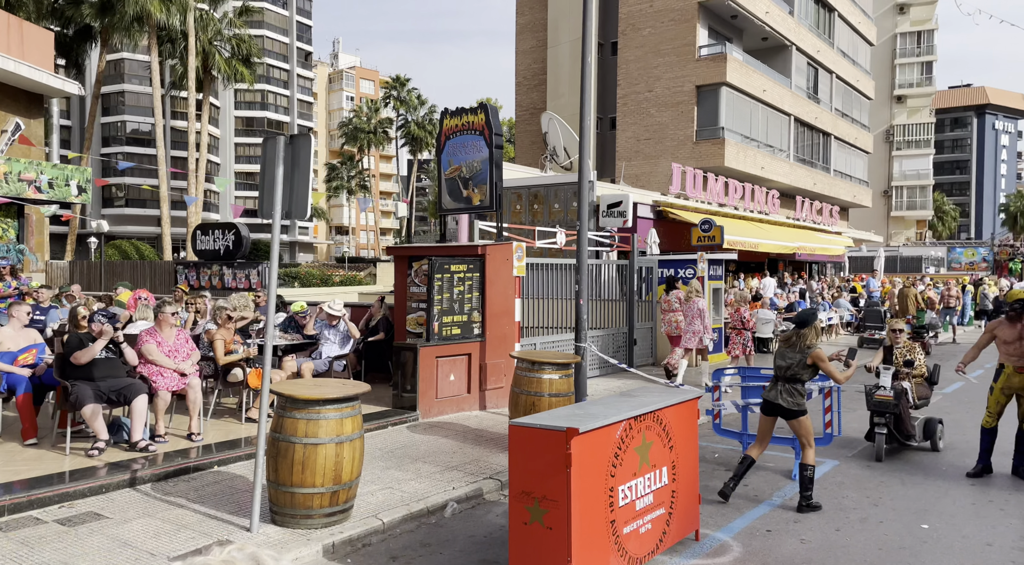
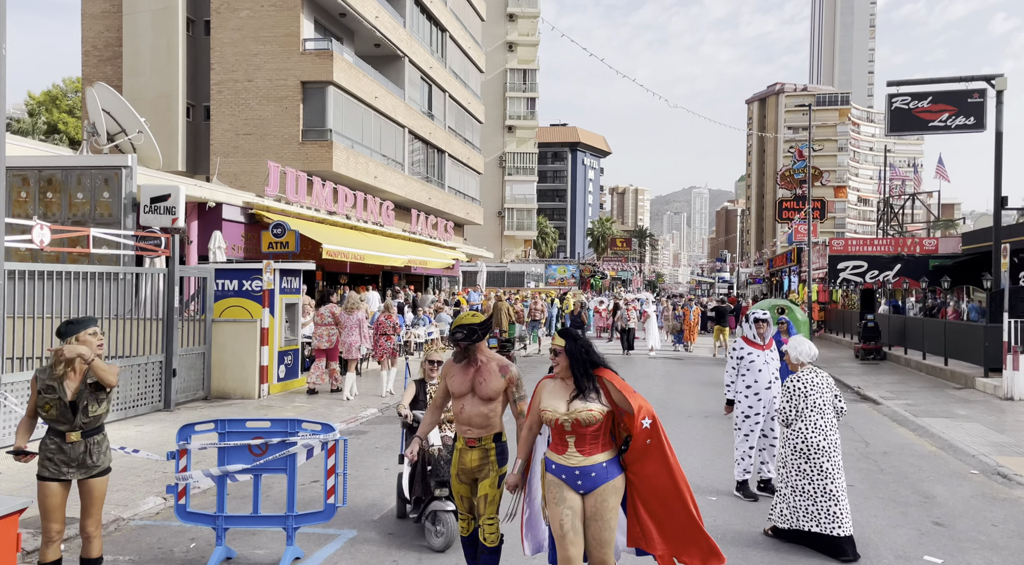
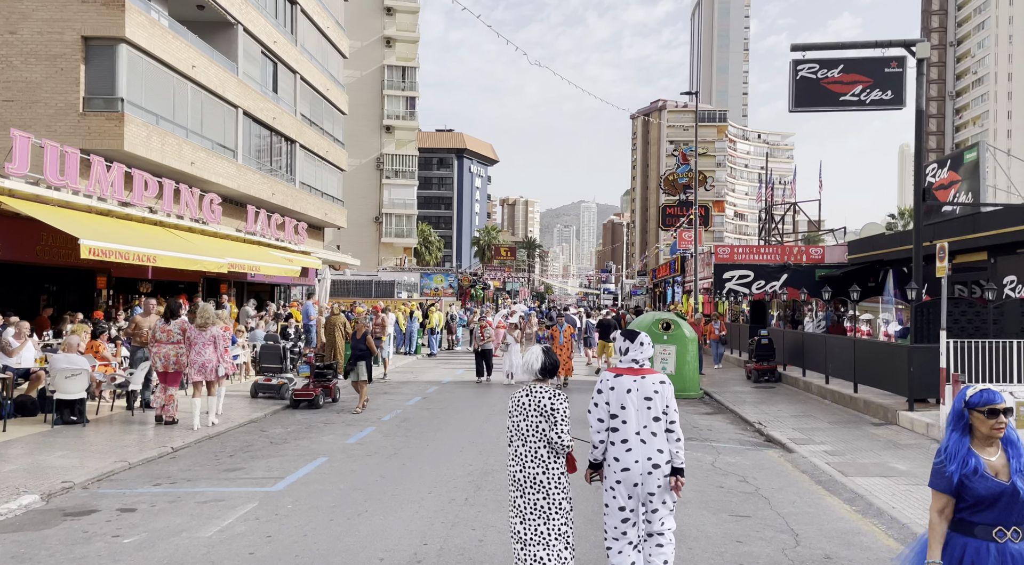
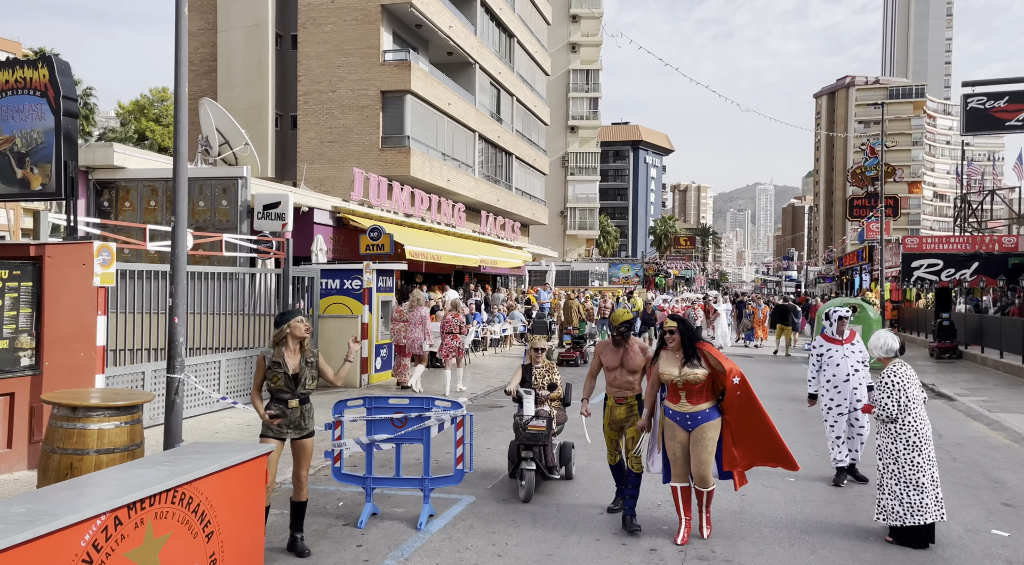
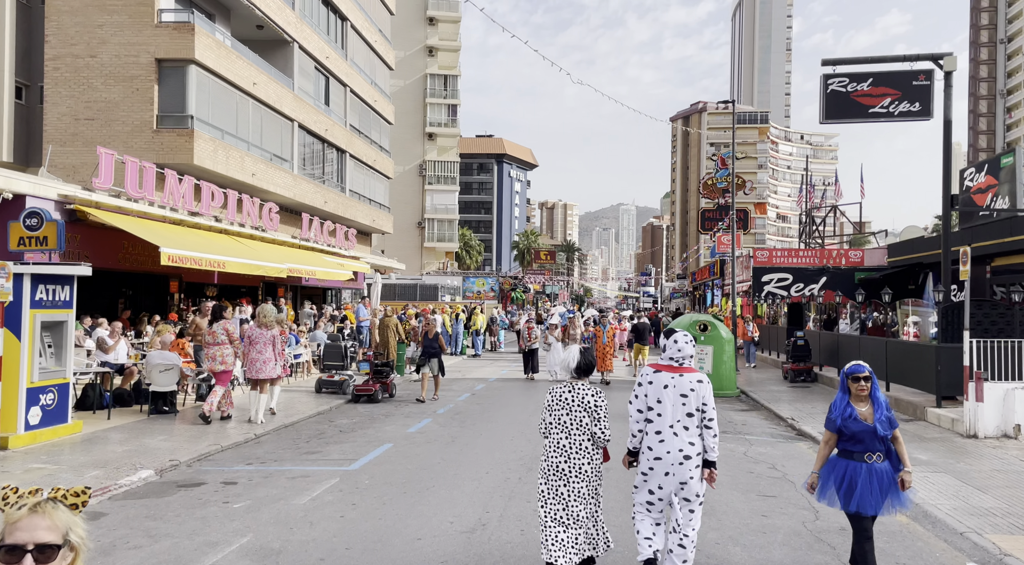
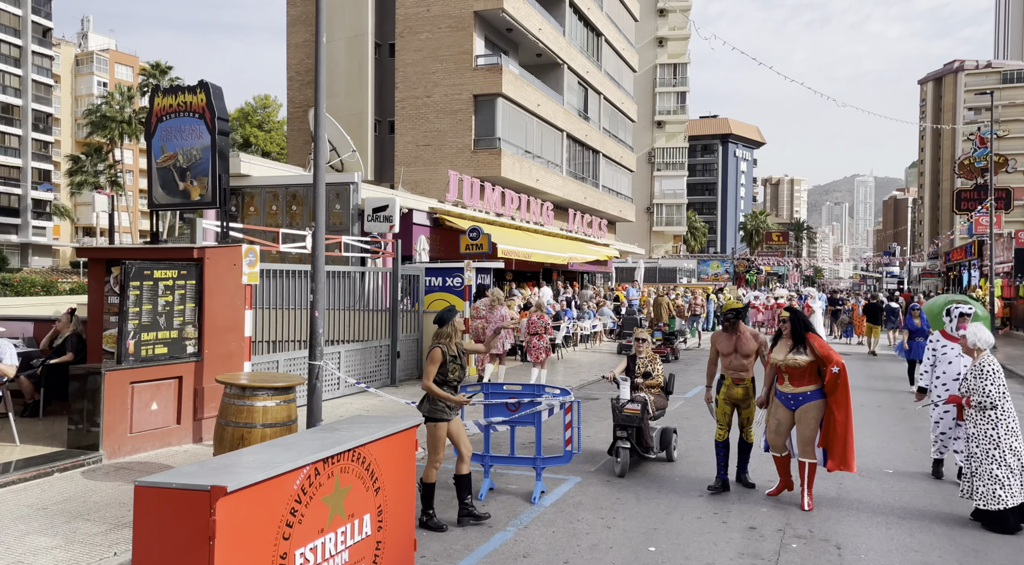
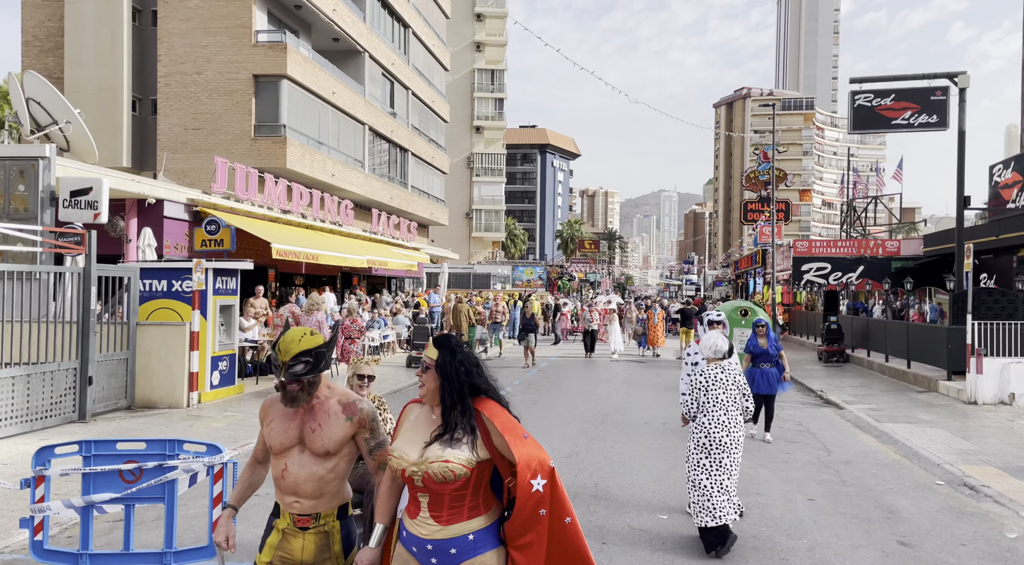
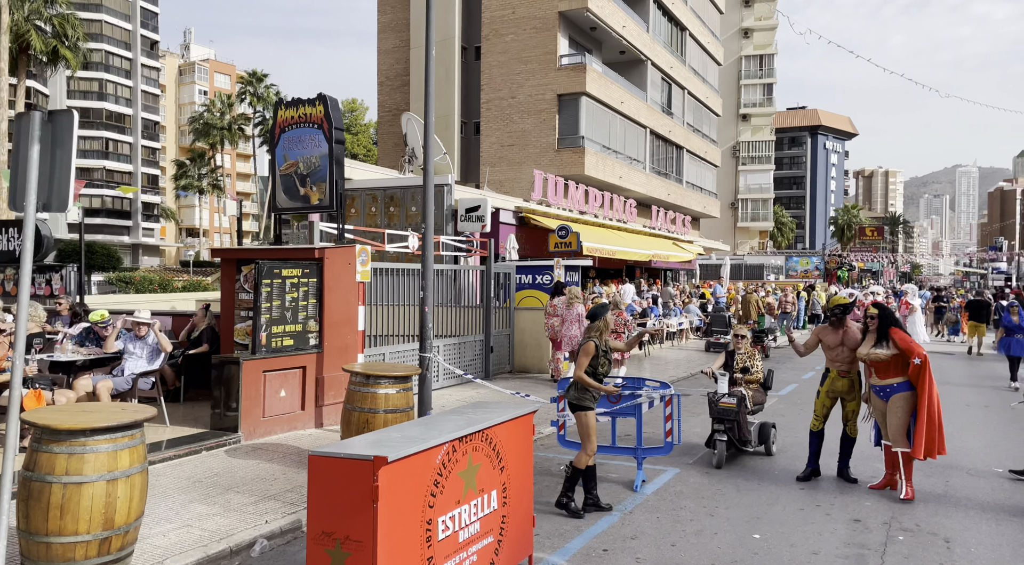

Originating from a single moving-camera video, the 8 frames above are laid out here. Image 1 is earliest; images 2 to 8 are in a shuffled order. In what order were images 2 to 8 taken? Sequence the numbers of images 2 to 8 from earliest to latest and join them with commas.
8, 6, 4, 2, 7, 5, 3
